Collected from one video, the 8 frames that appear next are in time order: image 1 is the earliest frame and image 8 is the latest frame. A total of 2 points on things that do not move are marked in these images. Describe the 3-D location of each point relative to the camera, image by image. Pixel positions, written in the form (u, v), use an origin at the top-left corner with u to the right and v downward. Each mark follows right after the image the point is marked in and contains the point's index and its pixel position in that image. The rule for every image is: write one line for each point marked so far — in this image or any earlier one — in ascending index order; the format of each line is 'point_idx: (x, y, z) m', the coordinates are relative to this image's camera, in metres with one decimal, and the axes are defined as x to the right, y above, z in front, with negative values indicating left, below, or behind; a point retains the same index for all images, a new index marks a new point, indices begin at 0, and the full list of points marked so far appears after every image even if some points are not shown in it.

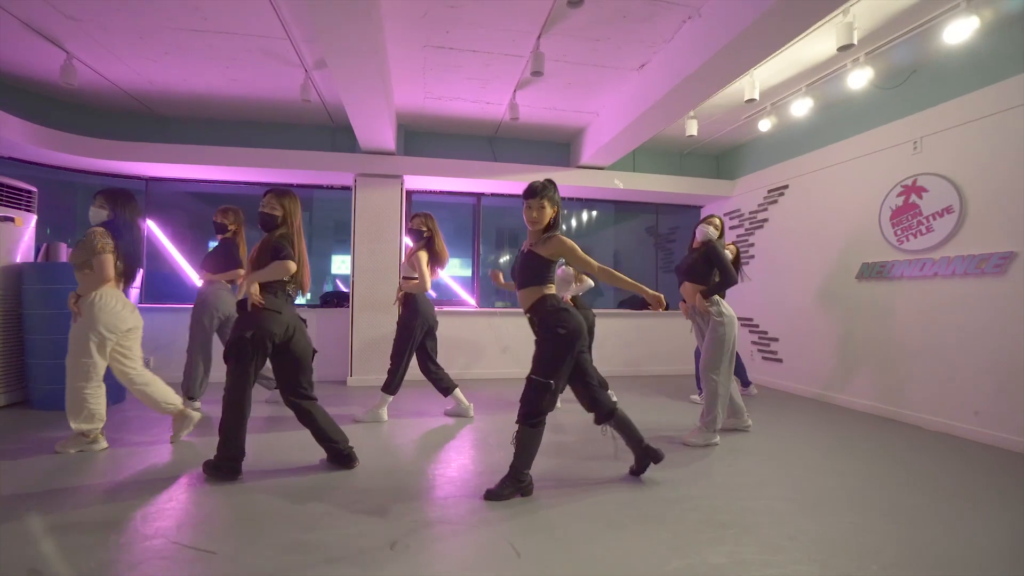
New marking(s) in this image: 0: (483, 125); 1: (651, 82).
0: (-0.3, +1.7, +4.9) m
1: (+1.1, +1.6, +3.6) m
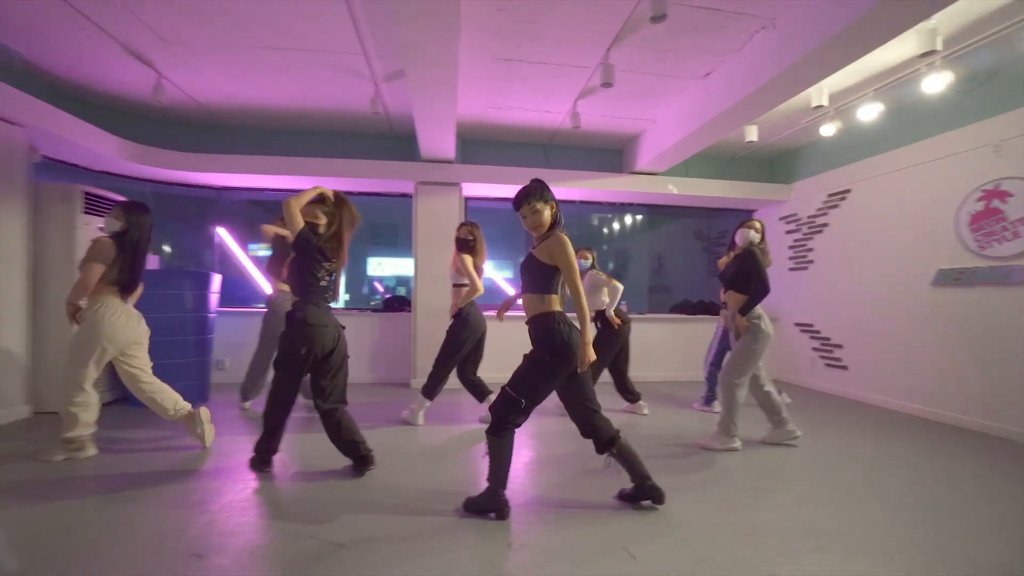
0: (+0.3, +1.6, +4.9) m
1: (+1.6, +1.5, +3.6) m
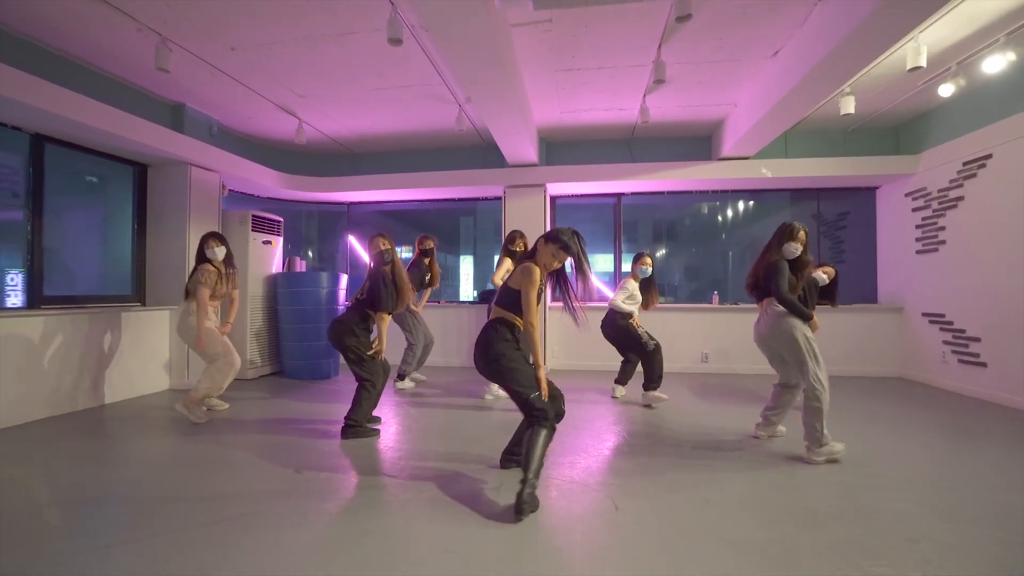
0: (+1.2, +1.7, +5.1) m
1: (+2.0, +1.6, +3.4) m
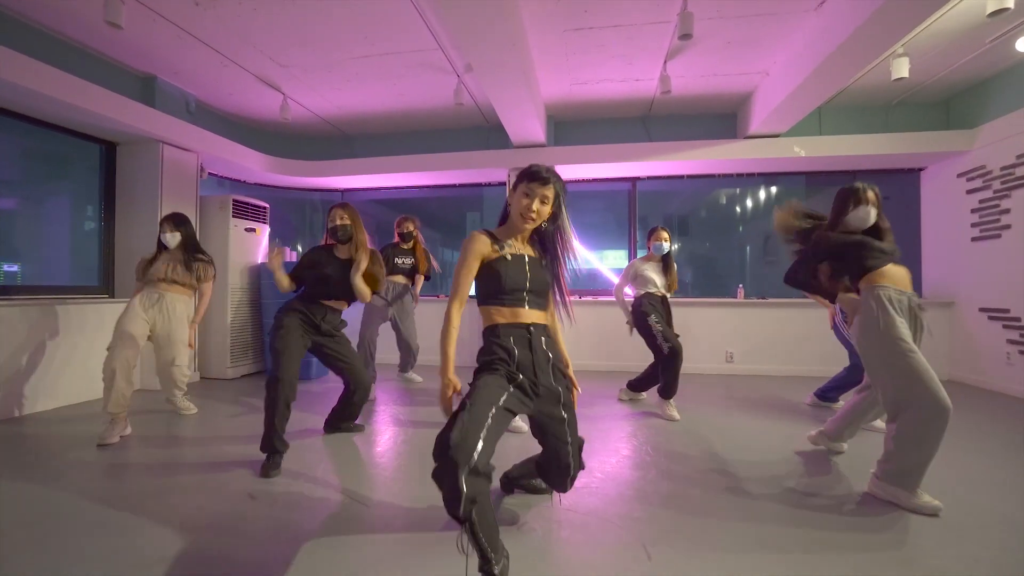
0: (+1.2, +1.8, +4.6) m
1: (+2.0, +1.7, +3.0) m
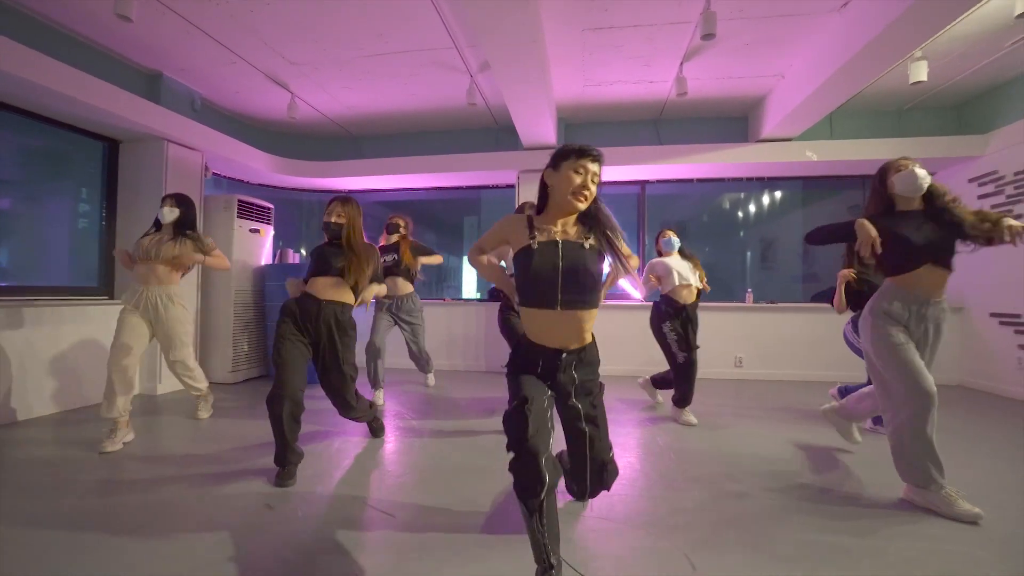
0: (+1.3, +1.8, +4.6) m
1: (+2.2, +1.6, +2.9) m
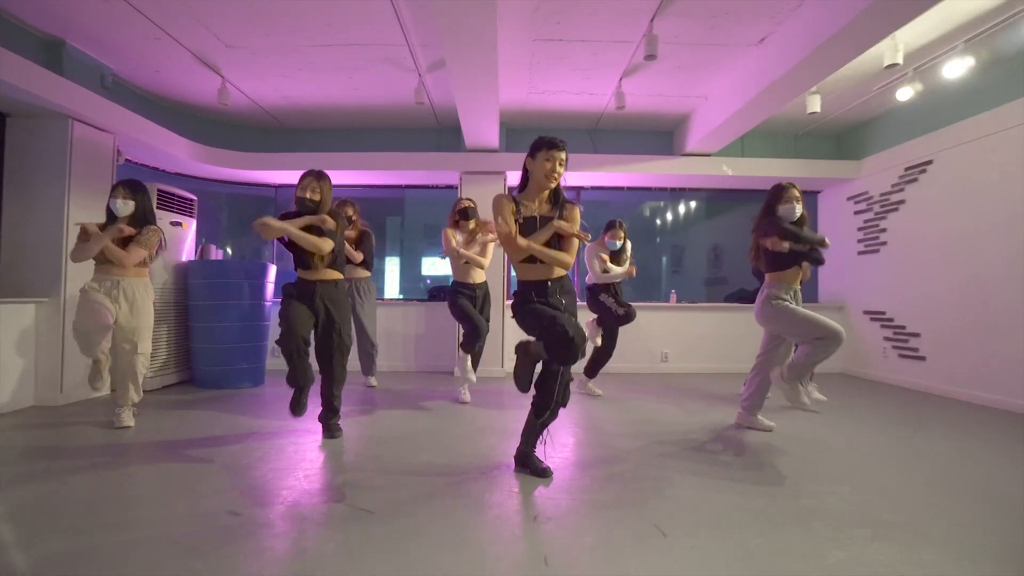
0: (+0.7, +1.8, +4.8) m
1: (+1.9, +1.7, +3.4) m
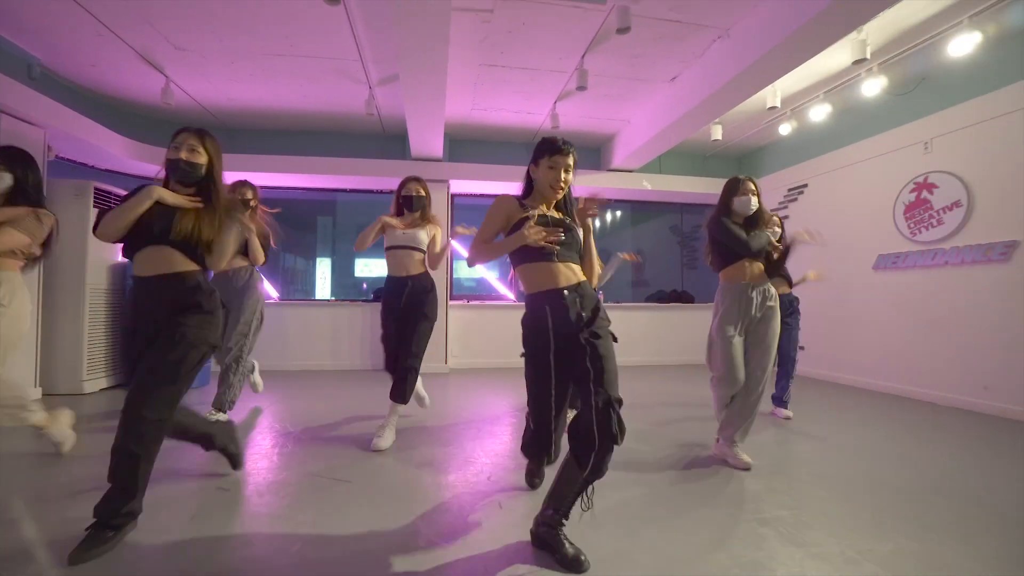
0: (+0.1, +1.7, +5.3) m
1: (+1.4, +1.6, +4.0) m
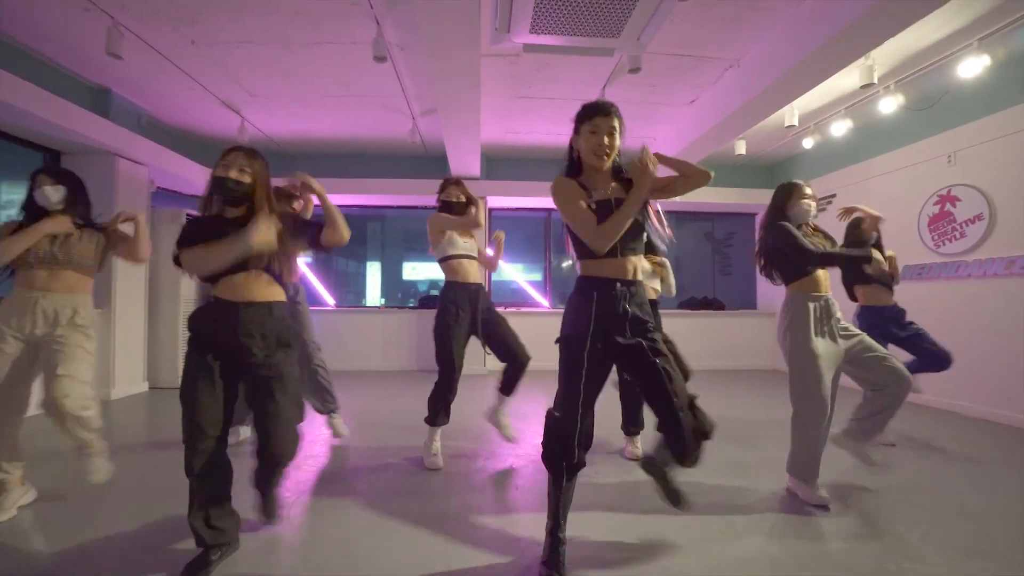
0: (+0.5, +1.6, +5.6) m
1: (+1.7, +1.5, +4.2) m
